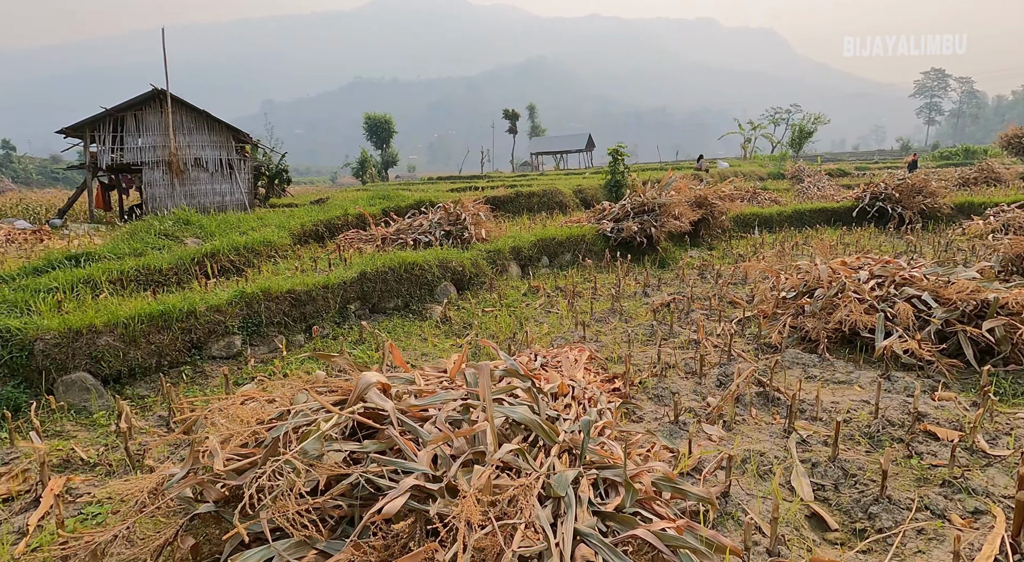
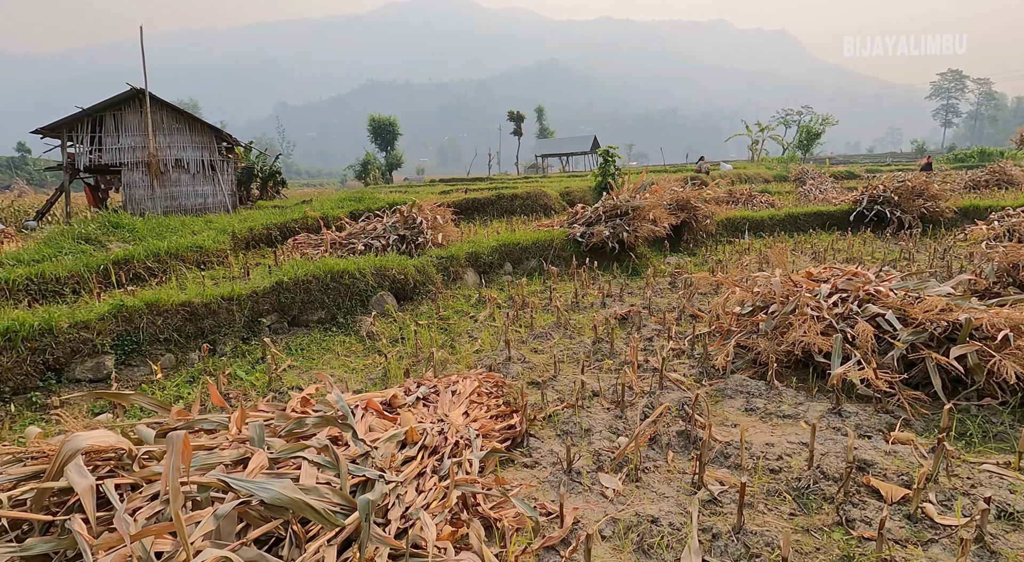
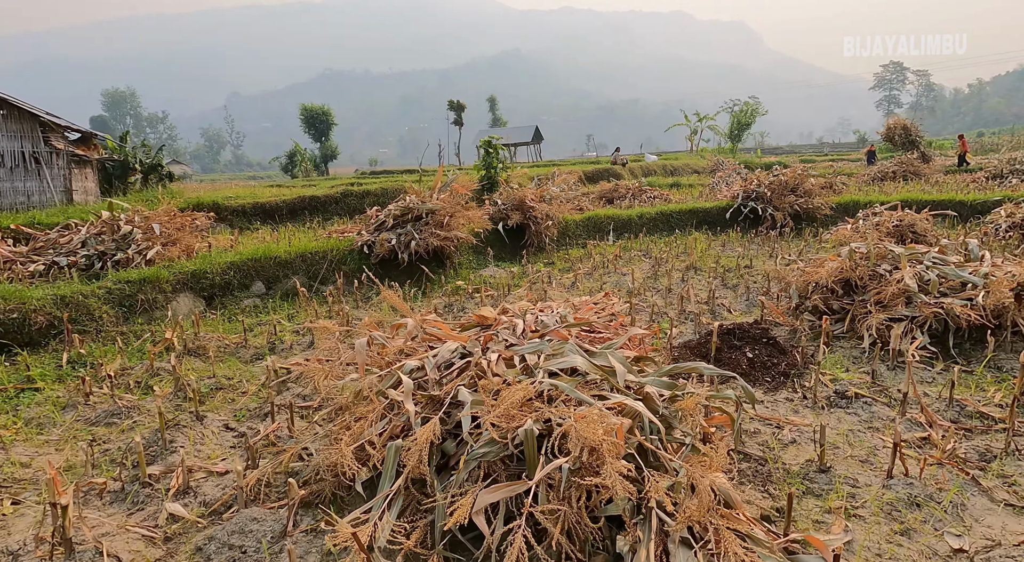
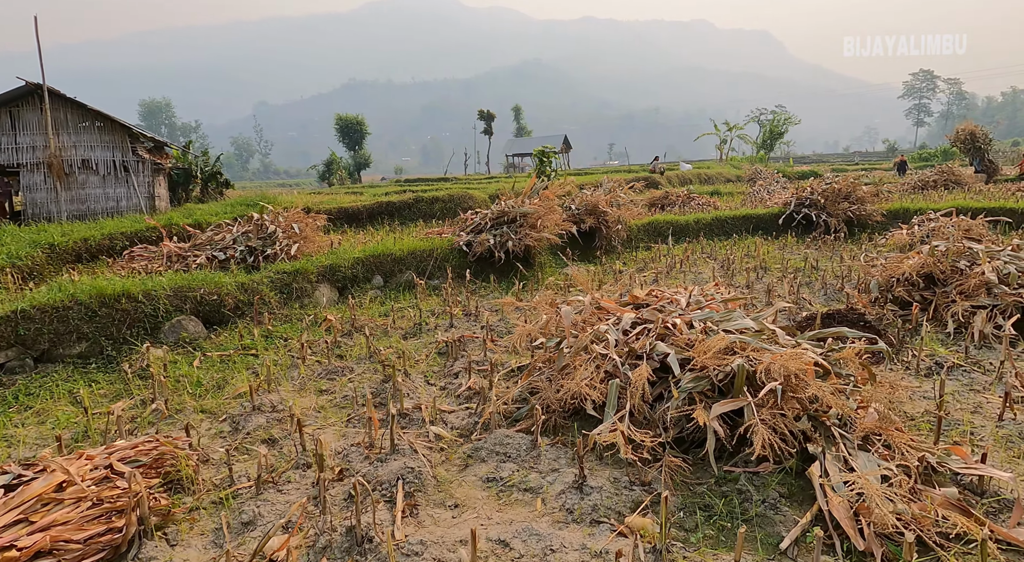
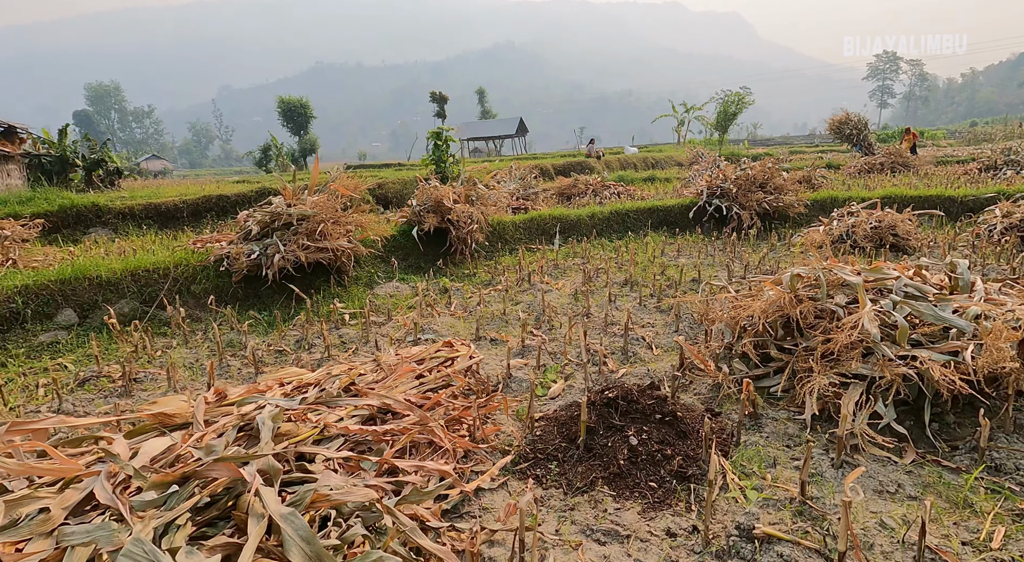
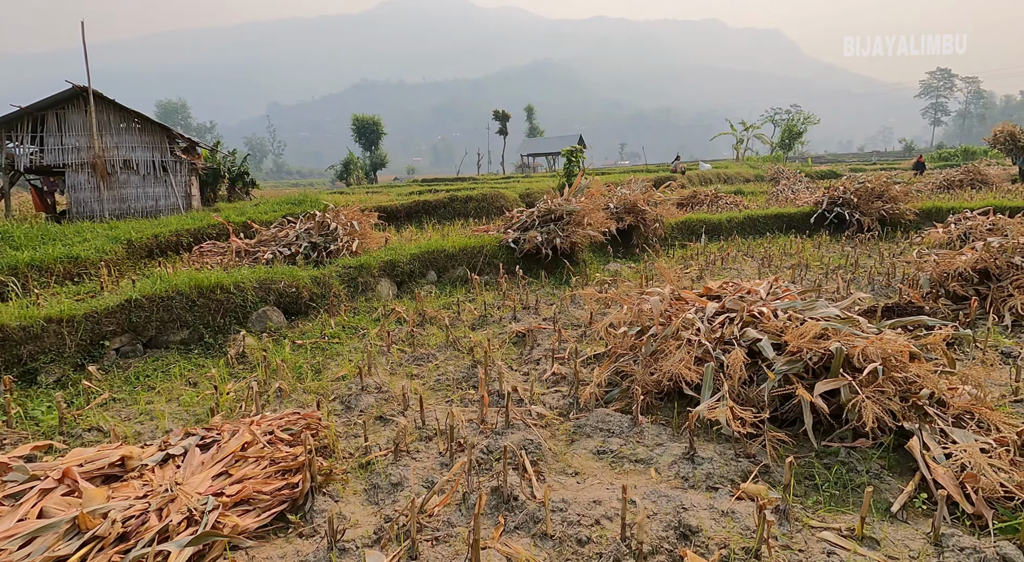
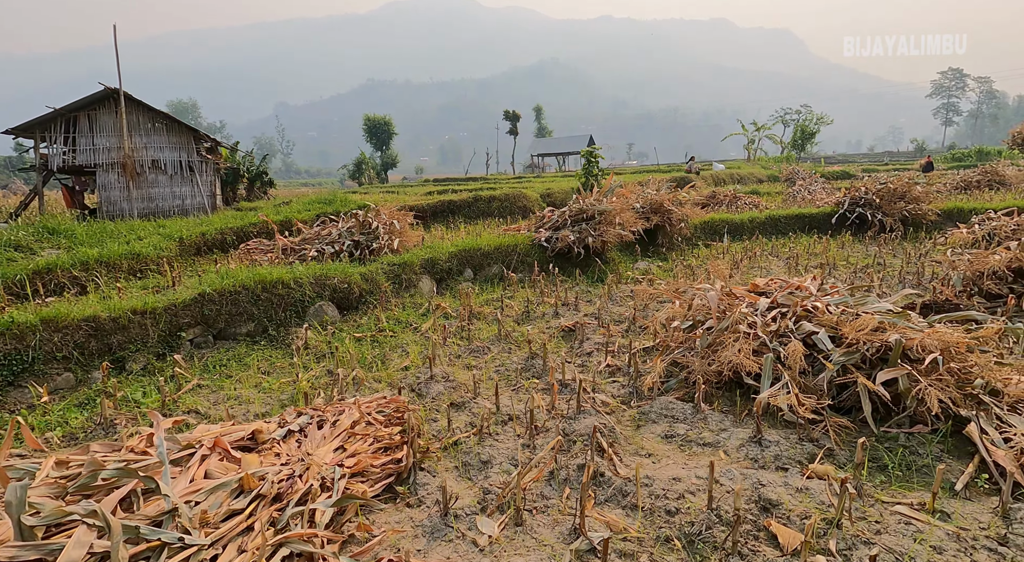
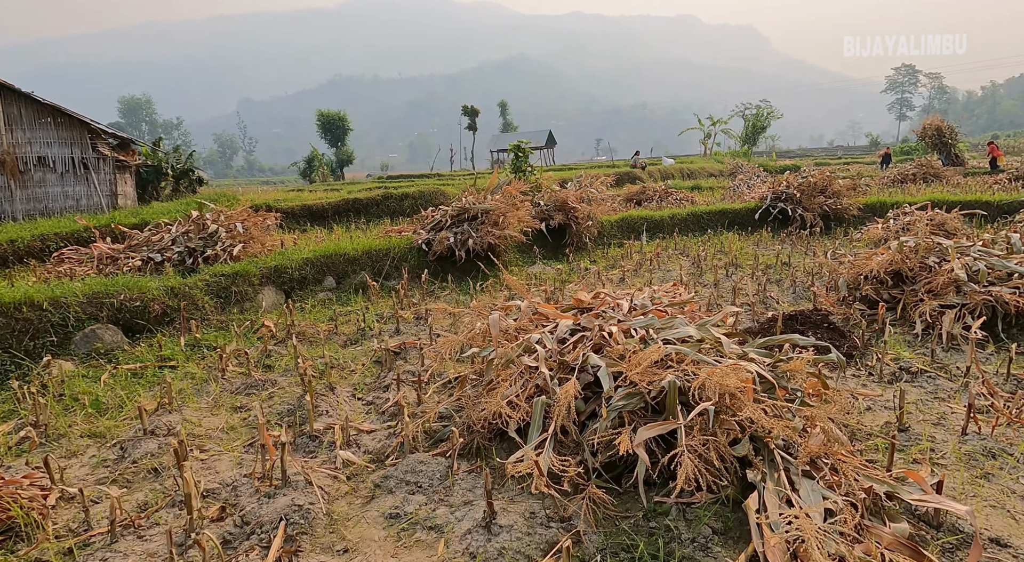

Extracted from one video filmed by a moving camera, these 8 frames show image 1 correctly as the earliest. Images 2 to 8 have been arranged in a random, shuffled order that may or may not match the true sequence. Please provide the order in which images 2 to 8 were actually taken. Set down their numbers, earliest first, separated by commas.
2, 7, 6, 4, 8, 3, 5
